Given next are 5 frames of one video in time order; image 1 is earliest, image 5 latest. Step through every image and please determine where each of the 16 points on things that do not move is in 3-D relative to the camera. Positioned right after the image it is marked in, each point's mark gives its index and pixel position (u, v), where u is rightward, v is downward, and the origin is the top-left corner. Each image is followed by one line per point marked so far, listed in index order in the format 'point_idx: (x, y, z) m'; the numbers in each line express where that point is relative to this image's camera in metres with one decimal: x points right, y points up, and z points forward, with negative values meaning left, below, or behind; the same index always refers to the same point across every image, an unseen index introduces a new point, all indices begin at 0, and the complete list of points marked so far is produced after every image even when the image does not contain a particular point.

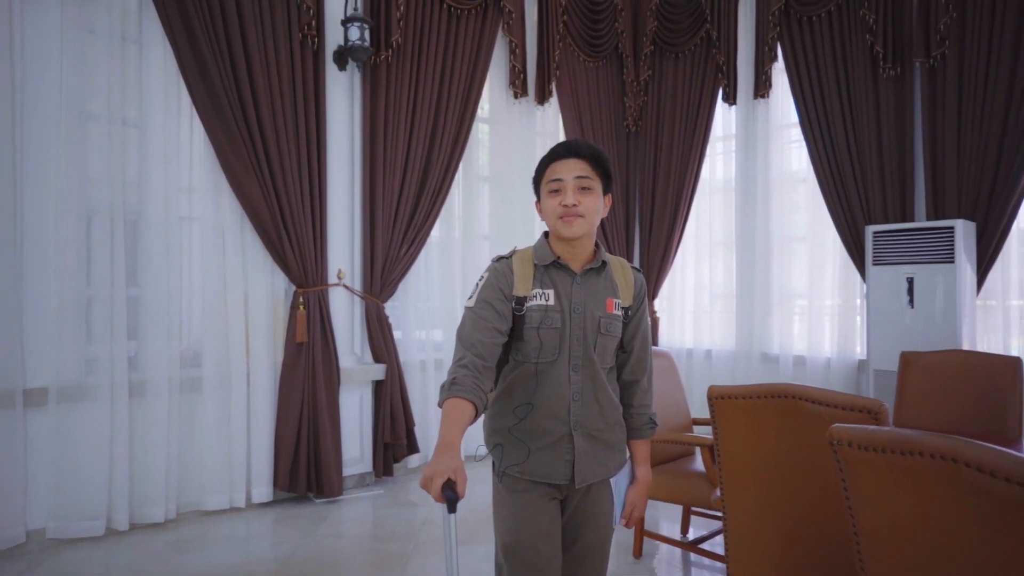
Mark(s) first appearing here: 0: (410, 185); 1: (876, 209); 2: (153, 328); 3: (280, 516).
0: (-0.6, +0.6, +3.7) m
1: (+2.0, +0.4, +3.8) m
2: (-1.5, -0.2, +2.9) m
3: (-1.1, -1.0, +3.1) m
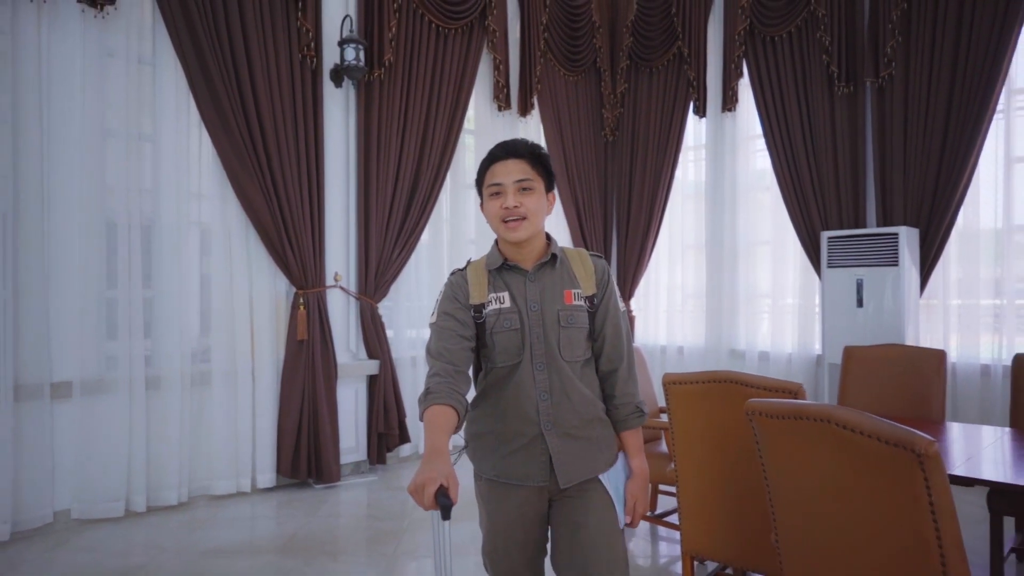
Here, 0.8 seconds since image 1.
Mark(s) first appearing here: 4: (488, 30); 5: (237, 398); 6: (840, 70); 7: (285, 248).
0: (-0.6, +0.5, +4.0) m
1: (+1.9, +0.4, +4.1) m
2: (-1.6, -0.2, +3.2) m
3: (-1.1, -1.0, +3.4) m
4: (-0.2, +1.7, +4.4) m
5: (-1.4, -0.5, +3.4) m
6: (+1.9, +1.3, +4.1) m
7: (-1.2, +0.2, +3.5) m
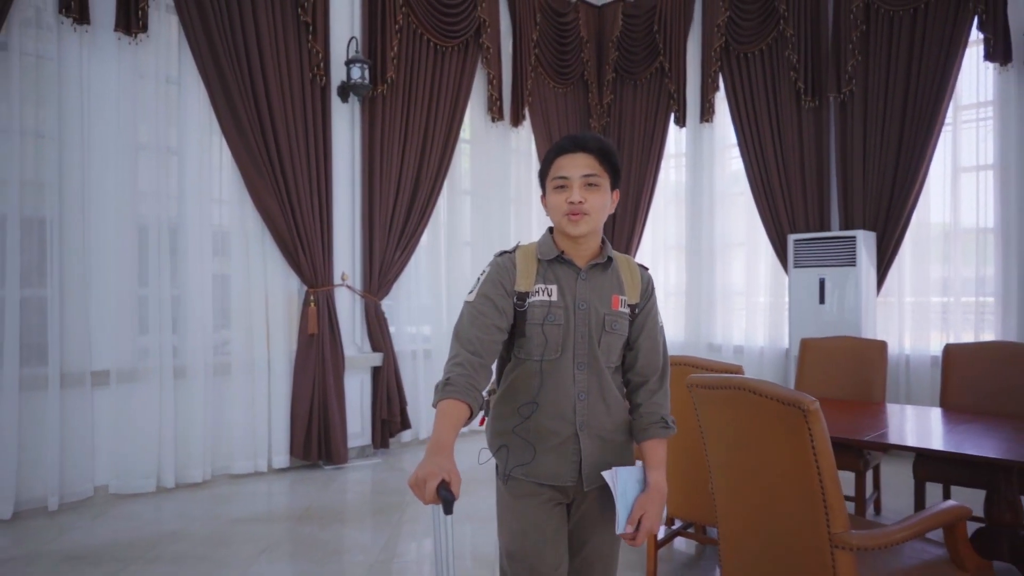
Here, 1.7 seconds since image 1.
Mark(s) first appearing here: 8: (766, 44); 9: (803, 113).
0: (-0.7, +0.6, +4.3) m
1: (+1.9, +0.4, +4.5) m
2: (-1.6, -0.2, +3.5) m
3: (-1.2, -1.0, +3.7) m
4: (-0.2, +1.7, +4.8) m
5: (-1.4, -0.5, +3.7) m
6: (+1.9, +1.3, +4.4) m
7: (-1.2, +0.2, +3.8) m
8: (+1.7, +1.6, +4.6) m
9: (+1.9, +1.1, +4.5) m
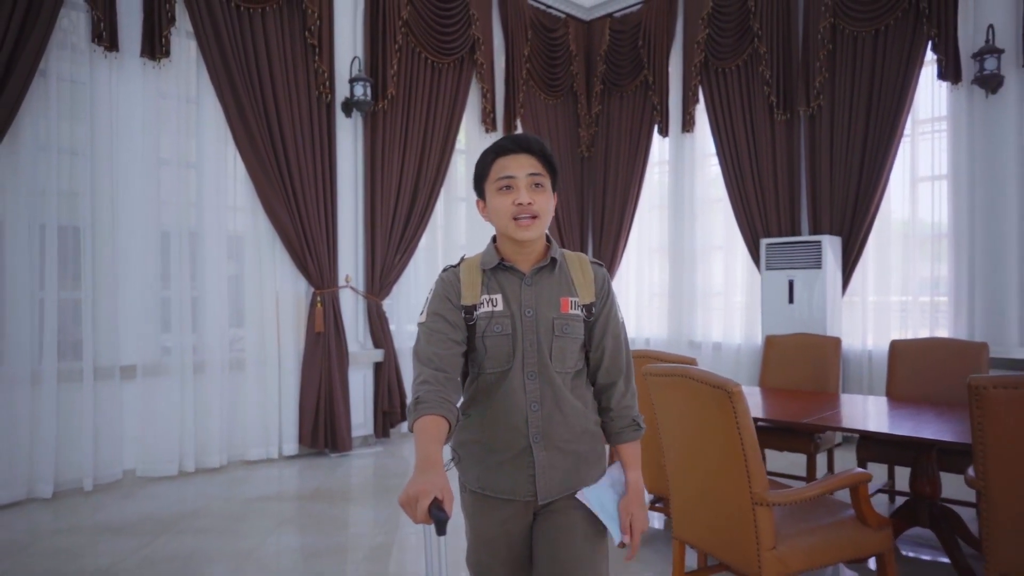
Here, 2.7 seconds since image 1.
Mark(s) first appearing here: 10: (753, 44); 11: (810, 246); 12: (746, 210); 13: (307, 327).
0: (-0.7, +0.5, +4.7) m
1: (+1.8, +0.4, +4.8) m
2: (-1.7, -0.2, +3.8) m
3: (-1.2, -1.0, +4.0) m
4: (-0.3, +1.7, +5.1) m
5: (-1.4, -0.5, +4.1) m
6: (+1.8, +1.3, +4.8) m
7: (-1.2, +0.2, +4.2) m
8: (+1.7, +1.6, +5.0) m
9: (+1.8, +1.1, +4.8) m
10: (+1.7, +1.7, +4.9) m
11: (+1.9, +0.3, +4.4) m
12: (+1.7, +0.6, +5.0) m
13: (-1.3, -0.2, +4.2) m
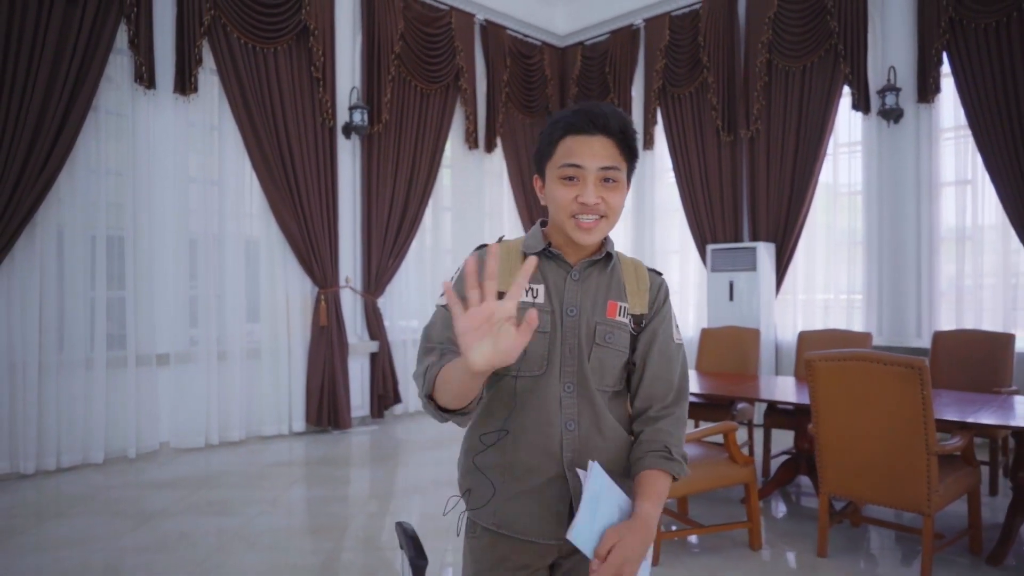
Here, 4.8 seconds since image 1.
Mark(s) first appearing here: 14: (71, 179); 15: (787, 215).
0: (-0.9, +0.5, +5.3) m
1: (+1.7, +0.4, +5.5) m
2: (-1.8, -0.2, +4.5) m
3: (-1.4, -1.0, +4.7) m
4: (-0.4, +1.7, +5.7) m
5: (-1.6, -0.5, +4.7) m
6: (+1.7, +1.3, +5.4) m
7: (-1.4, +0.2, +4.8) m
8: (+1.5, +1.6, +5.6) m
9: (+1.7, +1.1, +5.5) m
10: (+1.5, +1.7, +5.6) m
11: (+1.7, +0.3, +5.1) m
12: (+1.5, +0.6, +5.6) m
13: (-1.4, -0.2, +4.9) m
14: (-2.5, +0.6, +3.9) m
15: (+2.0, +0.5, +5.1) m
